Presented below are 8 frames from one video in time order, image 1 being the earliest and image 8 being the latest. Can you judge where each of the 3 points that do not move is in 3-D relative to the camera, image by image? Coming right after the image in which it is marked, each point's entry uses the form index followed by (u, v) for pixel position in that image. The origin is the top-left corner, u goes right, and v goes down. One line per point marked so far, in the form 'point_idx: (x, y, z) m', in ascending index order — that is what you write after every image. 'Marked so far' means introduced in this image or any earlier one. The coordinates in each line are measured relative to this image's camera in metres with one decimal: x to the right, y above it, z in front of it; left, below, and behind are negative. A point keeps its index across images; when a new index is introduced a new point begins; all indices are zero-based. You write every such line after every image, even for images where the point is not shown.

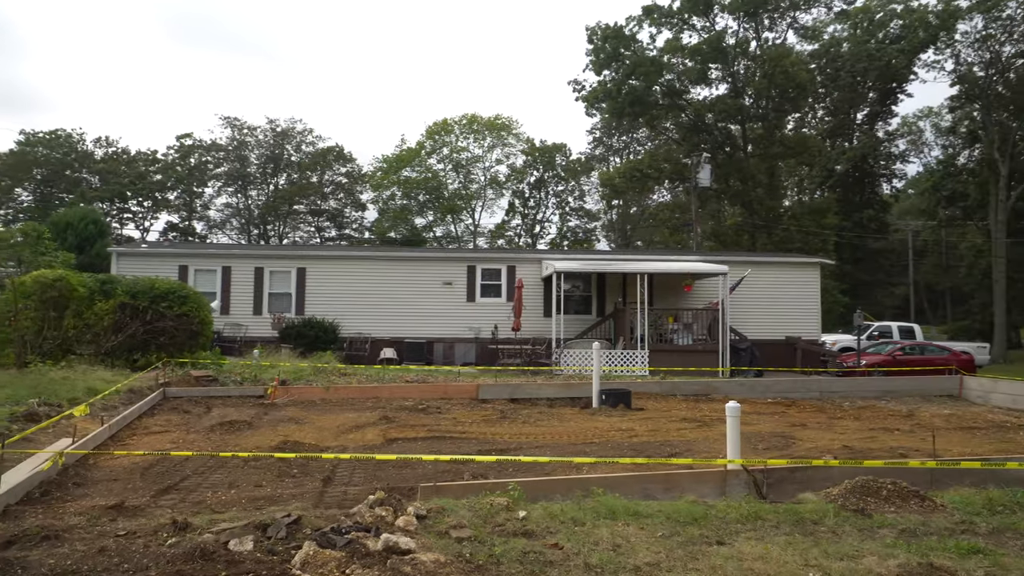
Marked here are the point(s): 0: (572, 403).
0: (+1.0, -2.0, +12.1) m
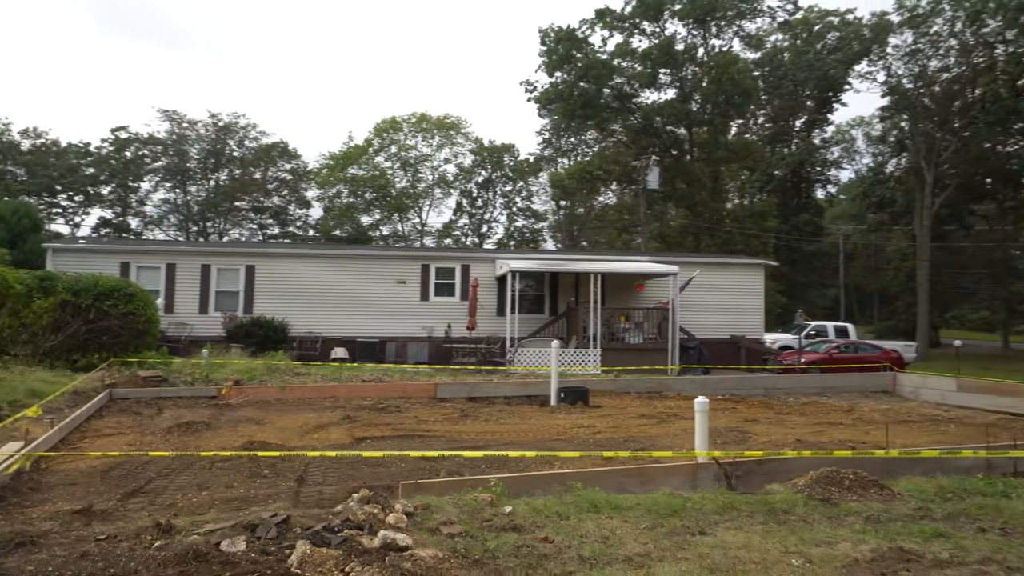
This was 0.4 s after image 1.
0: (+0.3, -1.9, +12.1) m
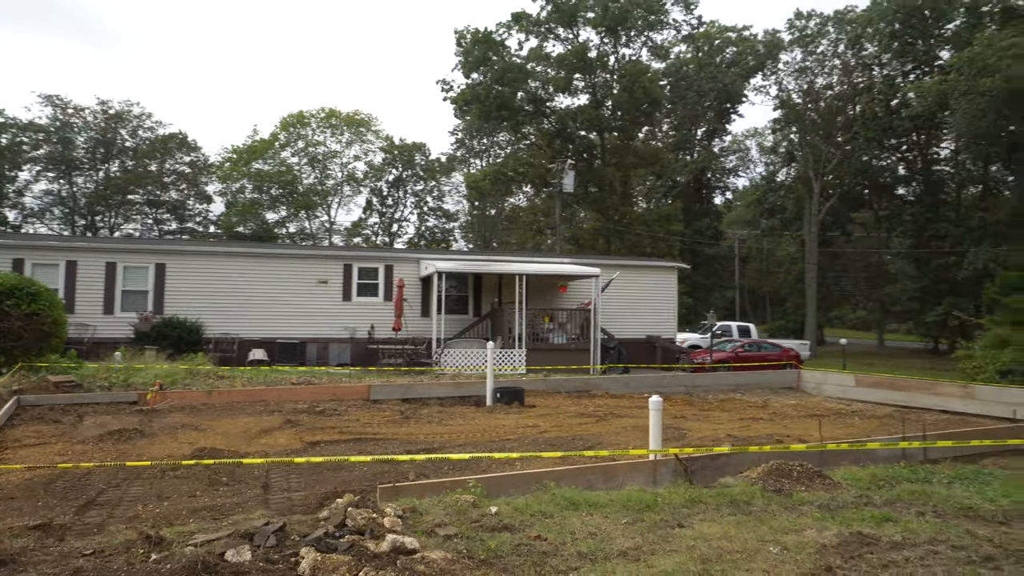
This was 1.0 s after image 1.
0: (-0.8, -2.0, +12.2) m
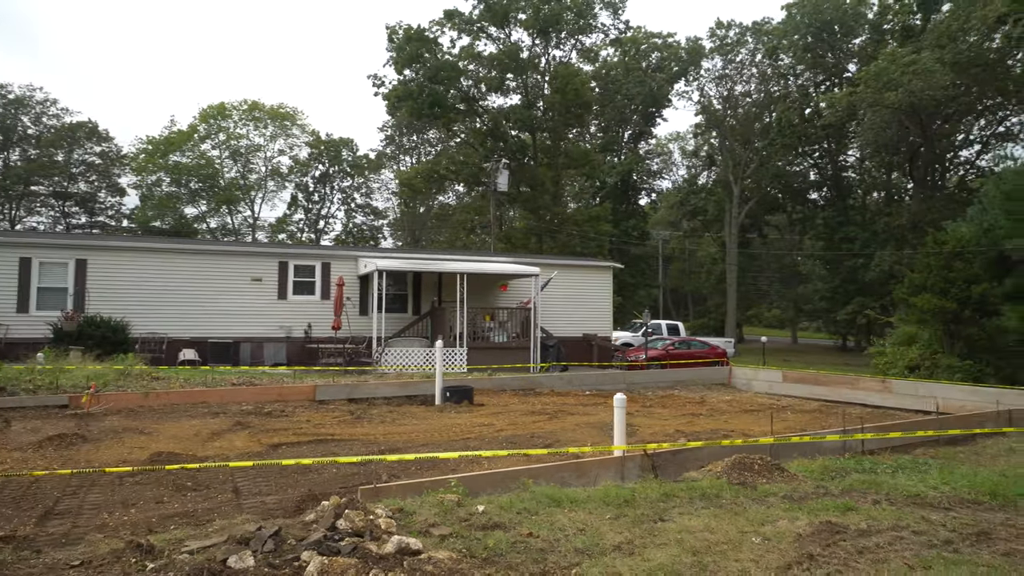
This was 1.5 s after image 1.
0: (-1.7, -1.9, +12.1) m
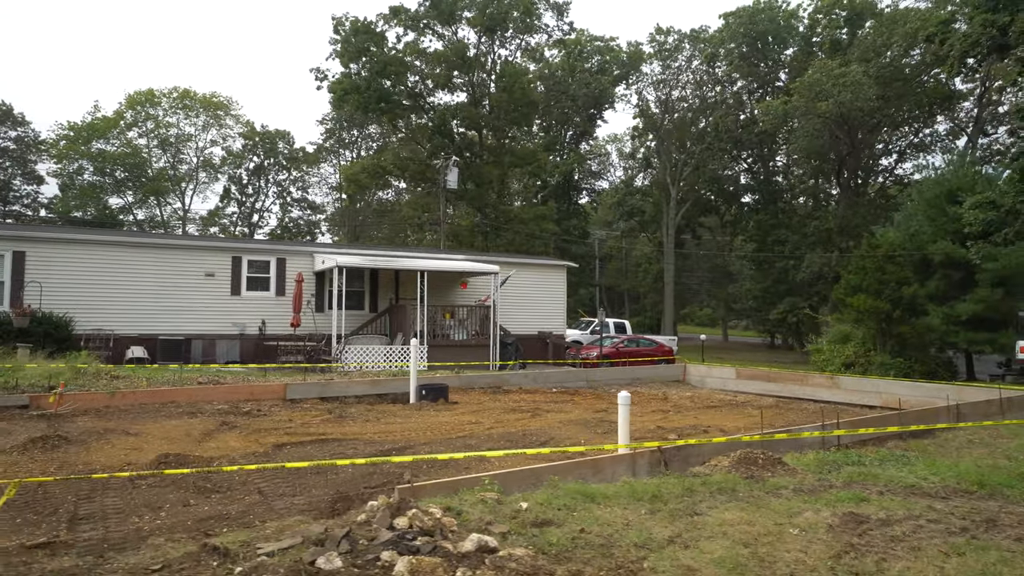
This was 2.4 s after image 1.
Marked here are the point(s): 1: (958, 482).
0: (-2.2, -1.9, +12.0) m
1: (+3.7, -1.6, +5.8) m
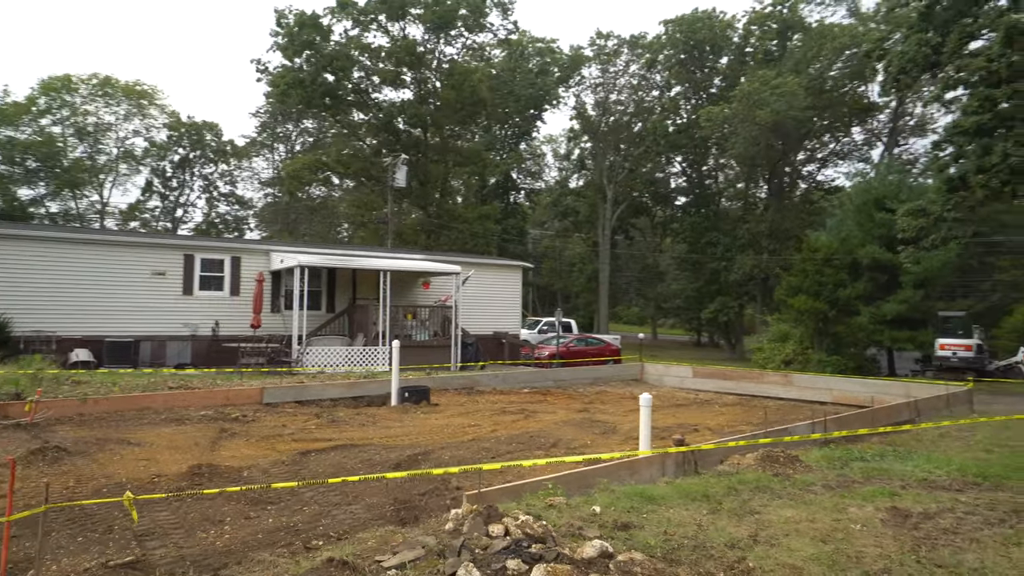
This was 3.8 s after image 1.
0: (-2.5, -1.9, +11.8) m
1: (+3.9, -1.6, +6.2) m
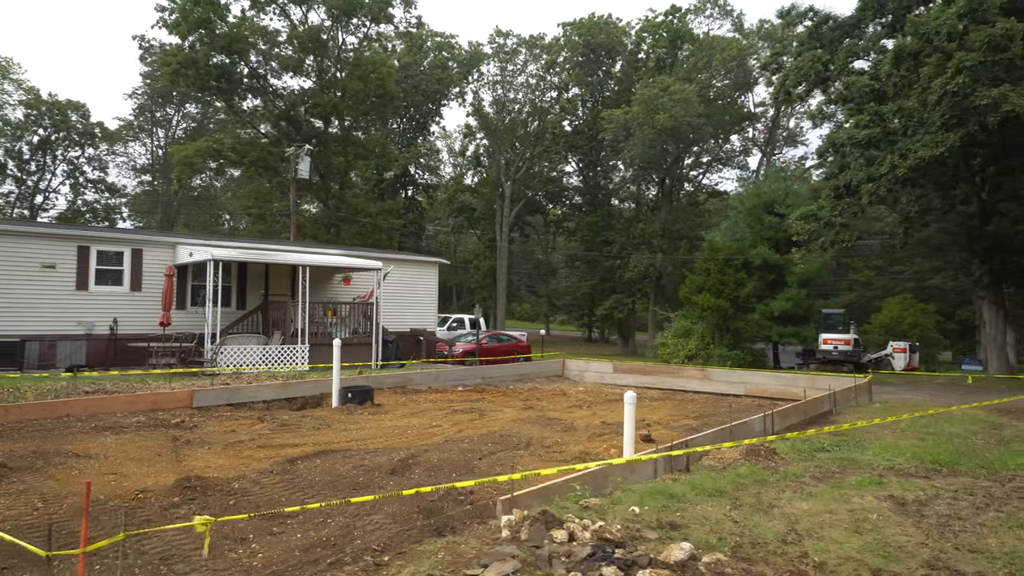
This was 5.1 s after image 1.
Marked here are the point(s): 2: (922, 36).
0: (-3.4, -1.9, +11.2) m
1: (+3.9, -1.7, +6.7) m
2: (+10.2, +6.3, +17.7) m
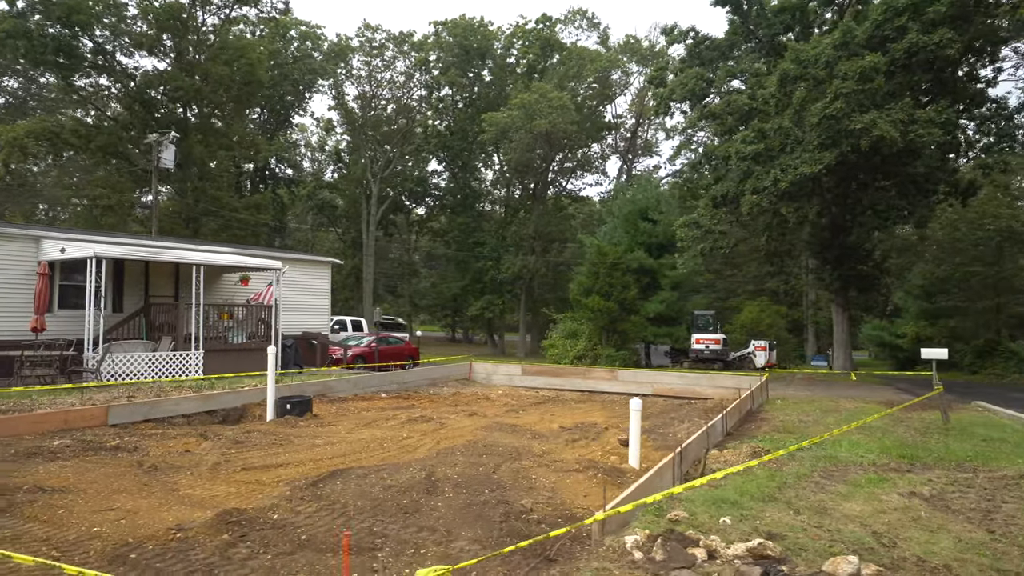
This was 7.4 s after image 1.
0: (-4.1, -1.9, +10.2) m
1: (+3.9, -1.7, +7.3) m
2: (+8.0, +6.2, +19.4) m
